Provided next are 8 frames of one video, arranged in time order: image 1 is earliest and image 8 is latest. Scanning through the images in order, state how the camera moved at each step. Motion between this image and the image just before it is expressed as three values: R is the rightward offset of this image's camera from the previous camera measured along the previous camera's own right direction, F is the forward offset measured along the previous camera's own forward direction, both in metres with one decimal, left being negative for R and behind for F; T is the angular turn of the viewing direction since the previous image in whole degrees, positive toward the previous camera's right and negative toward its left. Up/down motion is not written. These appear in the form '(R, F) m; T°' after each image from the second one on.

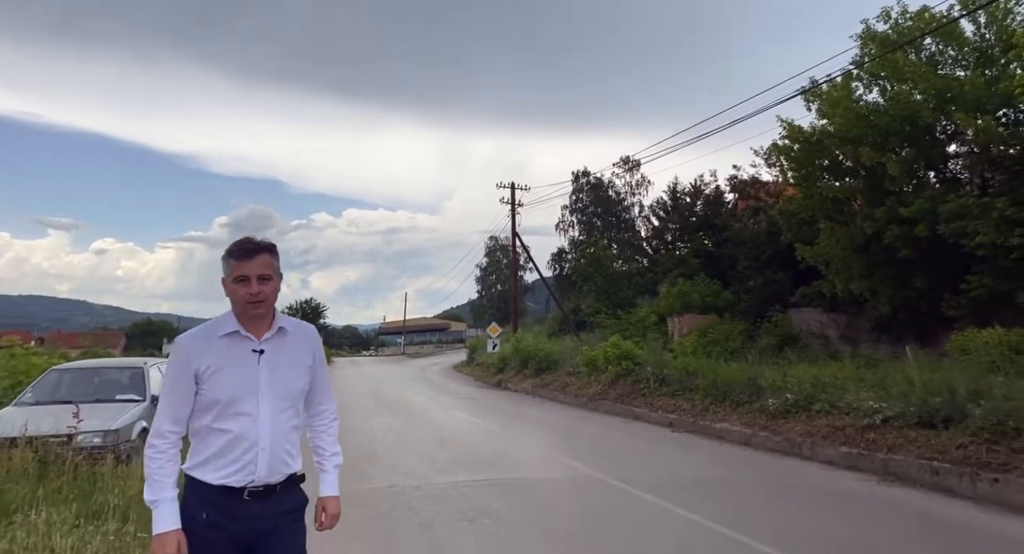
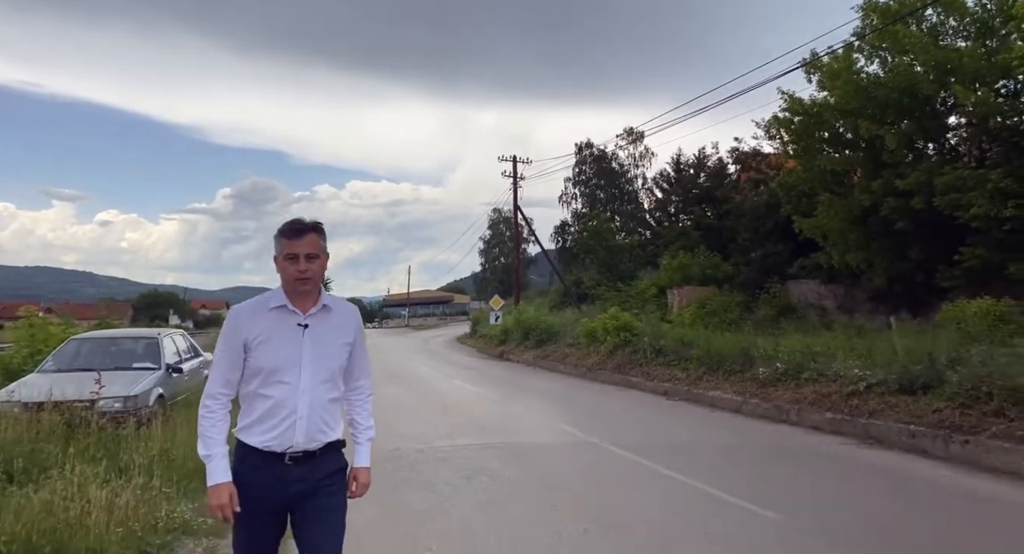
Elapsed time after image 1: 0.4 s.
(+0.1, -0.4) m; 0°
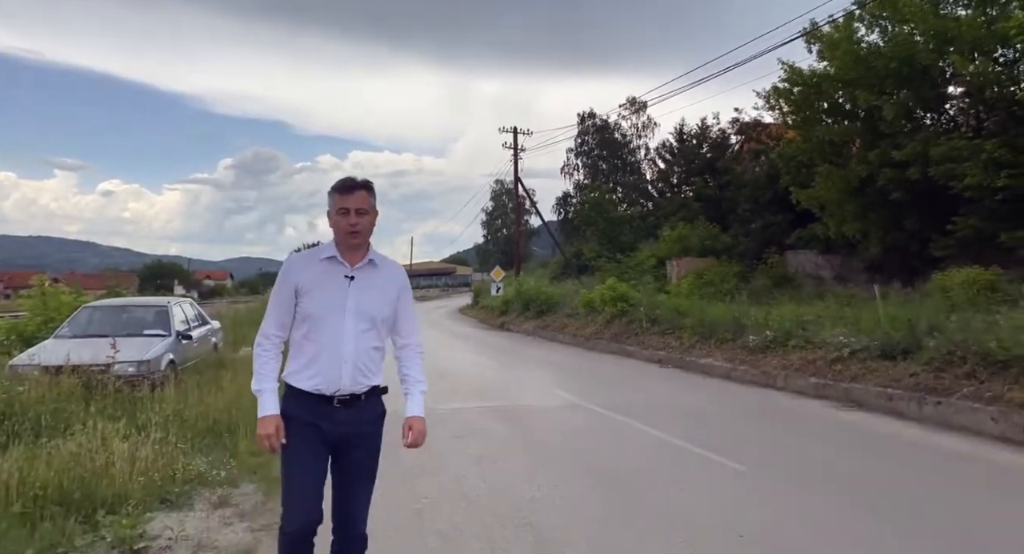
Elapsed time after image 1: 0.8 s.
(+0.1, -0.3) m; 0°
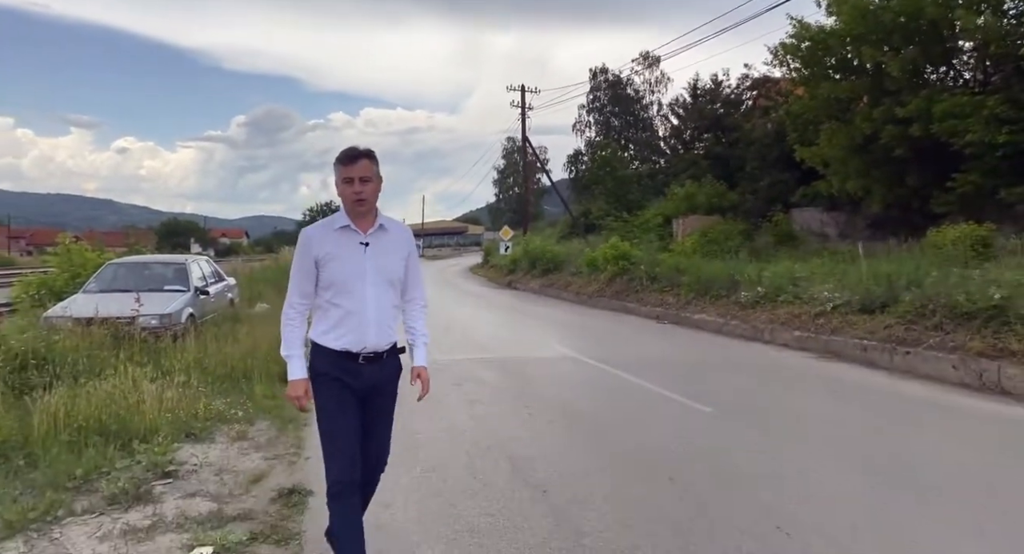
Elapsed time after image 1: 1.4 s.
(+0.3, -0.5) m; -1°
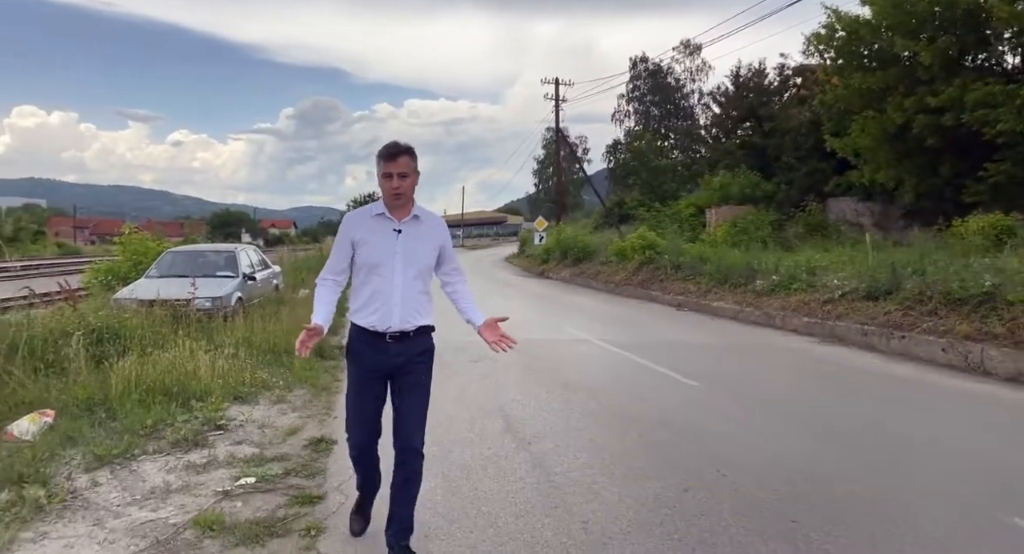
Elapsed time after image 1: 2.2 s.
(+0.4, -0.7) m; -4°
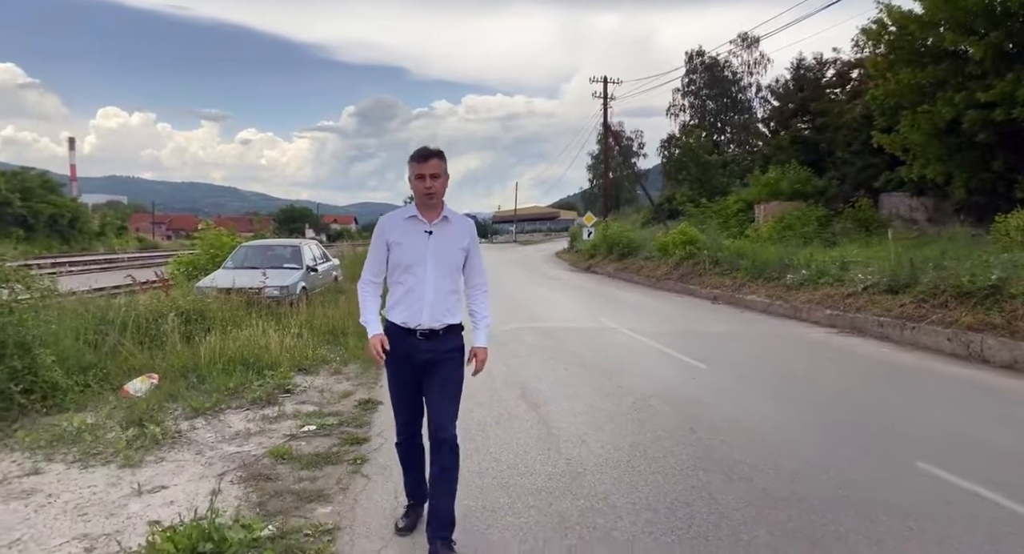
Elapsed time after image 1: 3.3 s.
(+0.4, -0.9) m; -5°
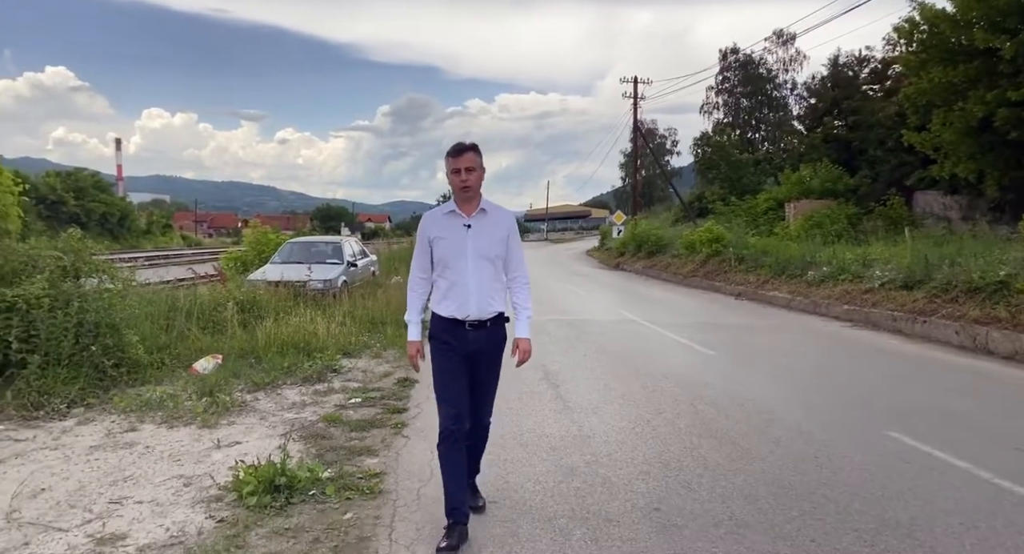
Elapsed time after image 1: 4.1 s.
(+0.1, -0.7) m; -3°
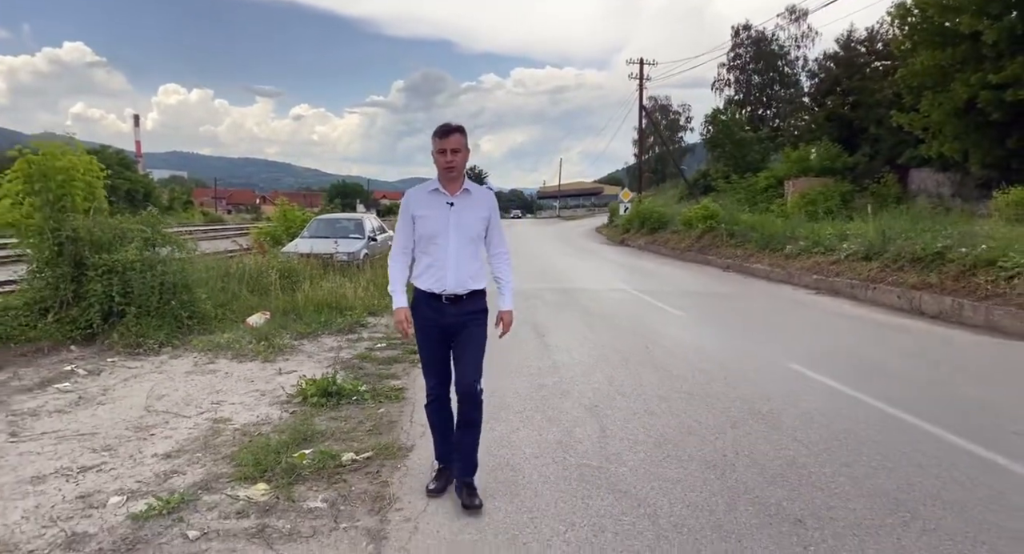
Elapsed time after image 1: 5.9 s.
(+0.3, -1.5) m; -1°
